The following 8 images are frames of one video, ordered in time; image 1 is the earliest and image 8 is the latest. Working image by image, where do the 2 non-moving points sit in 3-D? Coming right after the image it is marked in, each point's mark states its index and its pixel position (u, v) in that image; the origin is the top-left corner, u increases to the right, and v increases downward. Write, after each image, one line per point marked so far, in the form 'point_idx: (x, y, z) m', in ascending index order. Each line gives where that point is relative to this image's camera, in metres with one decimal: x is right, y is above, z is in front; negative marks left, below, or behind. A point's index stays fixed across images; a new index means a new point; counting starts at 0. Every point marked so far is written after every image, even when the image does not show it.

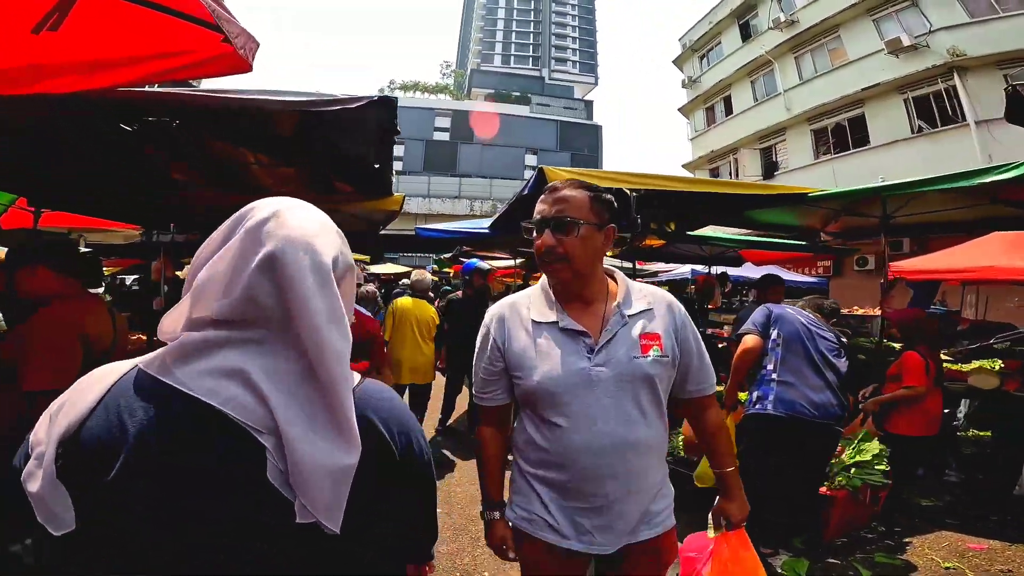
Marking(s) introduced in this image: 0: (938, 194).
0: (+4.3, +0.9, +5.0) m
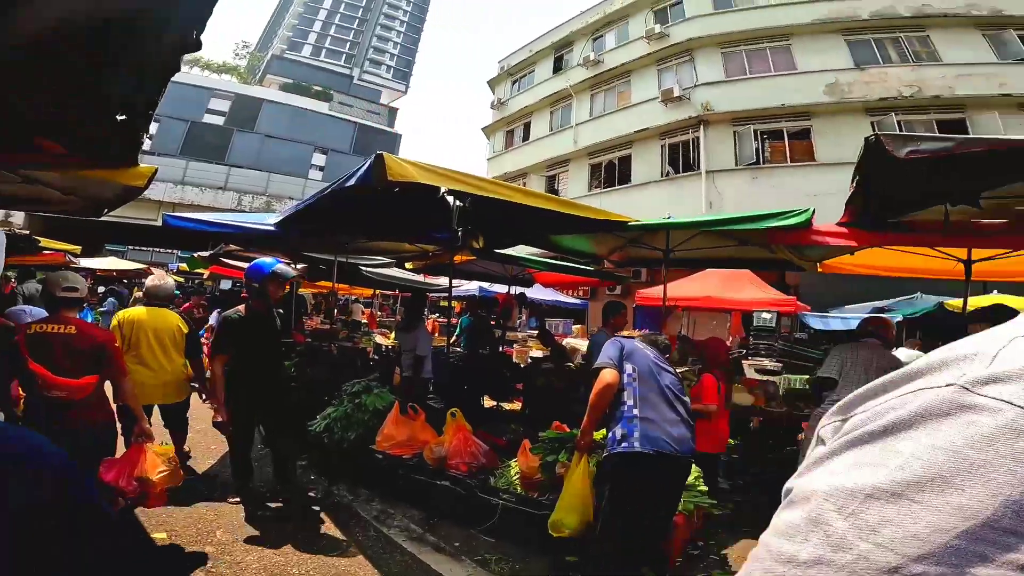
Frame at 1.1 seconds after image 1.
0: (+2.3, +0.6, +5.5) m
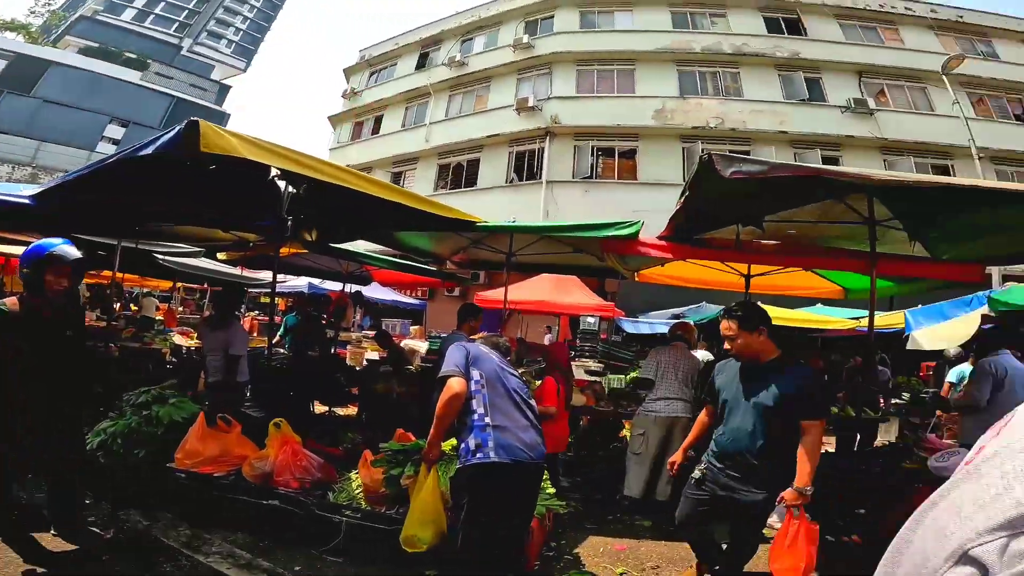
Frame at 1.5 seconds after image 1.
0: (+0.5, +0.5, +5.7) m
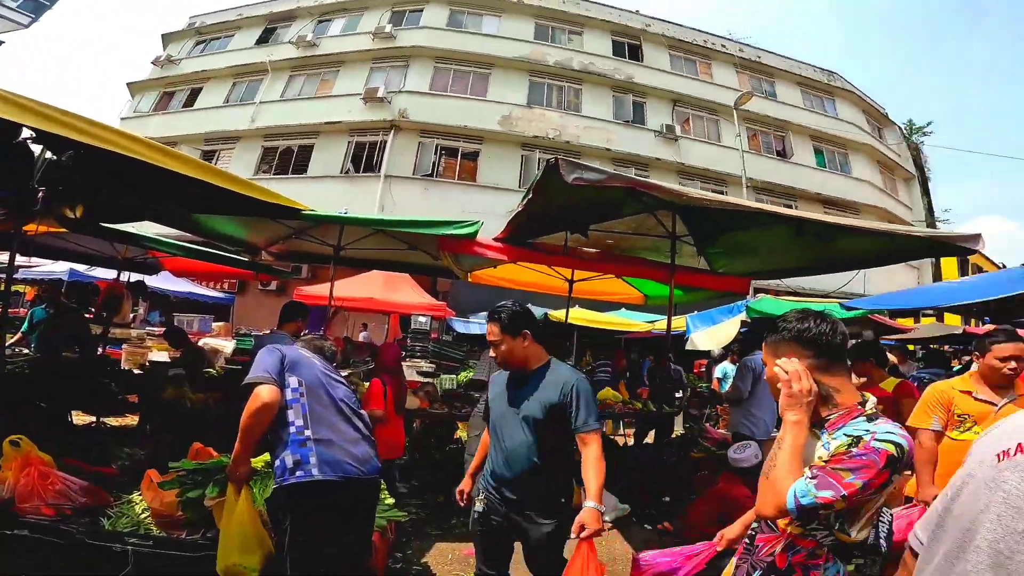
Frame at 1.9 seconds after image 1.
0: (-1.4, +0.6, +5.5) m
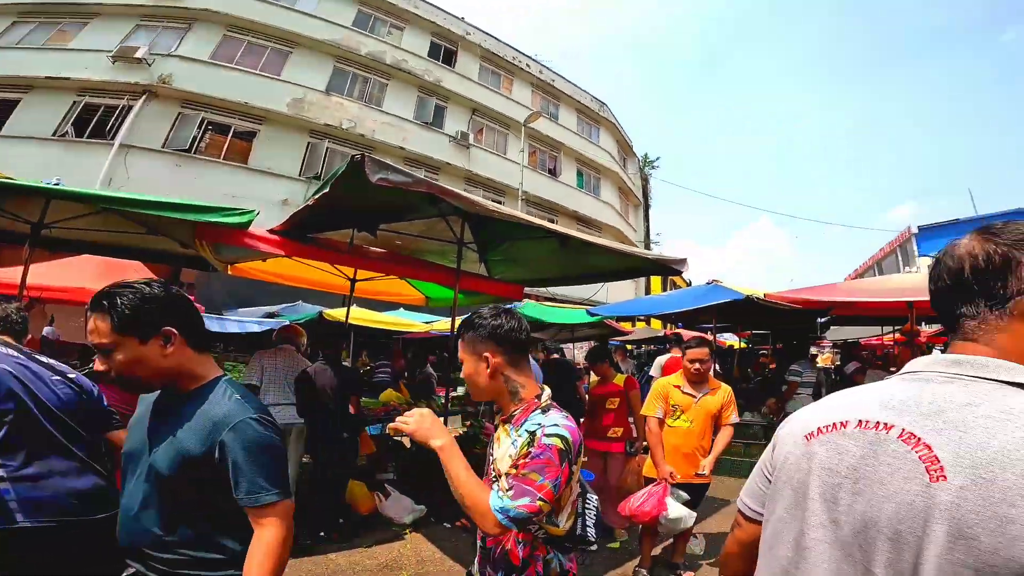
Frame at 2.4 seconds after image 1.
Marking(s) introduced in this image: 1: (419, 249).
0: (-3.7, +0.6, +4.6) m
1: (-0.9, +0.4, +4.7) m
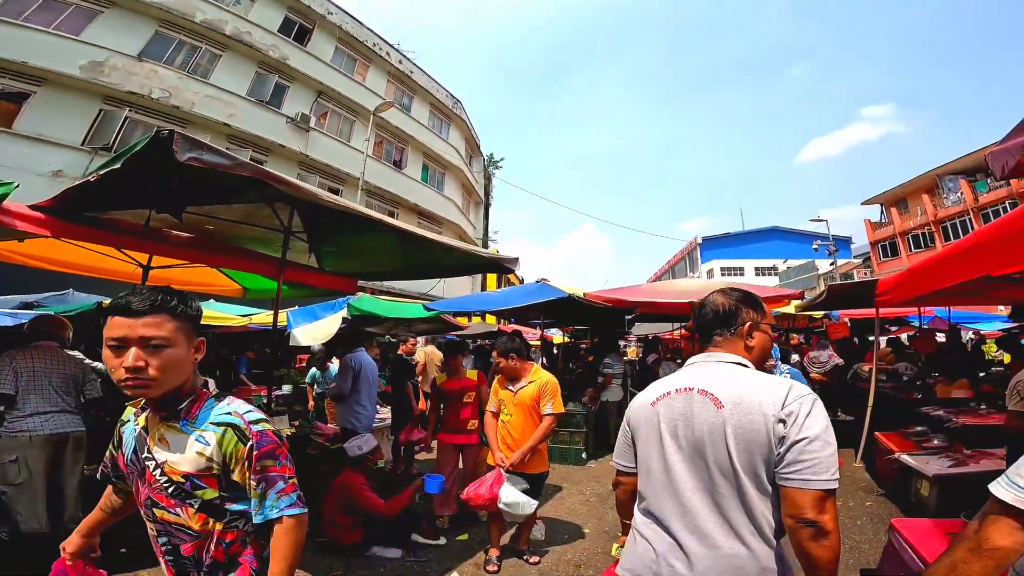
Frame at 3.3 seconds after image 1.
0: (-5.0, +0.8, +3.3) m
1: (-2.3, +0.4, +4.3) m
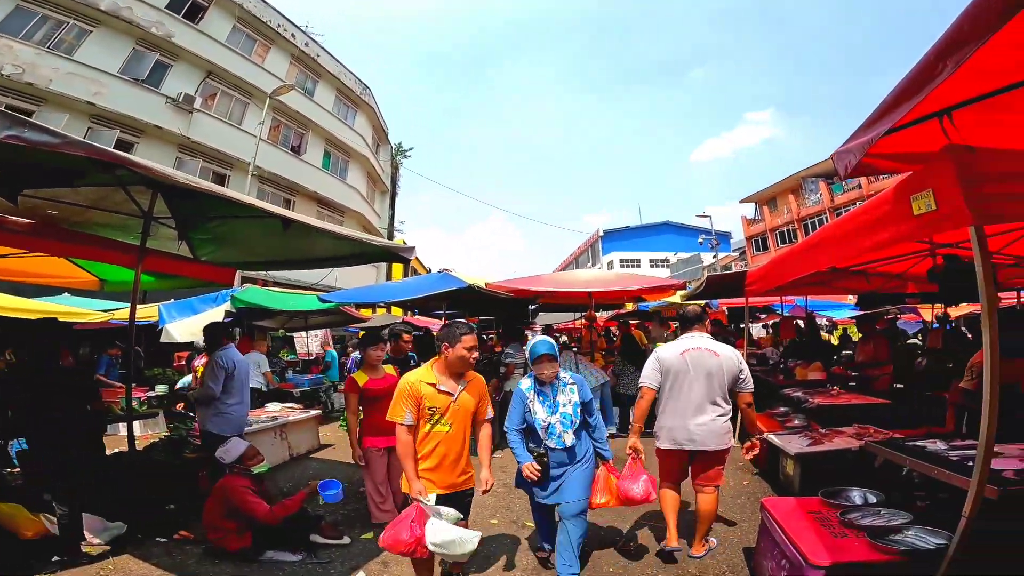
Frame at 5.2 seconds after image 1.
0: (-5.6, +0.8, +2.4) m
1: (-3.2, +0.5, +3.8) m
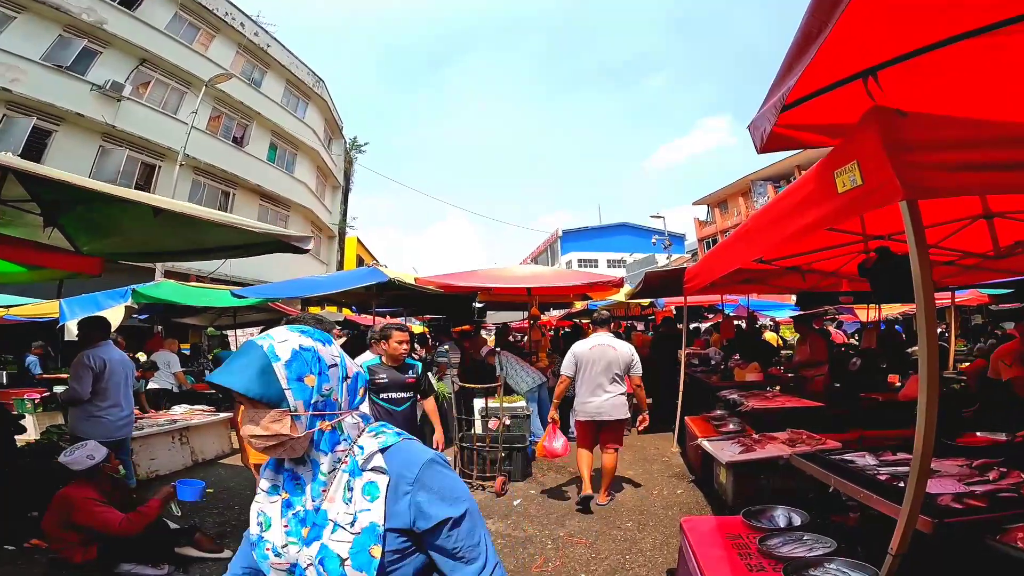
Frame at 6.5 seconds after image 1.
0: (-5.9, +0.9, +1.7) m
1: (-3.6, +0.5, +3.3) m
